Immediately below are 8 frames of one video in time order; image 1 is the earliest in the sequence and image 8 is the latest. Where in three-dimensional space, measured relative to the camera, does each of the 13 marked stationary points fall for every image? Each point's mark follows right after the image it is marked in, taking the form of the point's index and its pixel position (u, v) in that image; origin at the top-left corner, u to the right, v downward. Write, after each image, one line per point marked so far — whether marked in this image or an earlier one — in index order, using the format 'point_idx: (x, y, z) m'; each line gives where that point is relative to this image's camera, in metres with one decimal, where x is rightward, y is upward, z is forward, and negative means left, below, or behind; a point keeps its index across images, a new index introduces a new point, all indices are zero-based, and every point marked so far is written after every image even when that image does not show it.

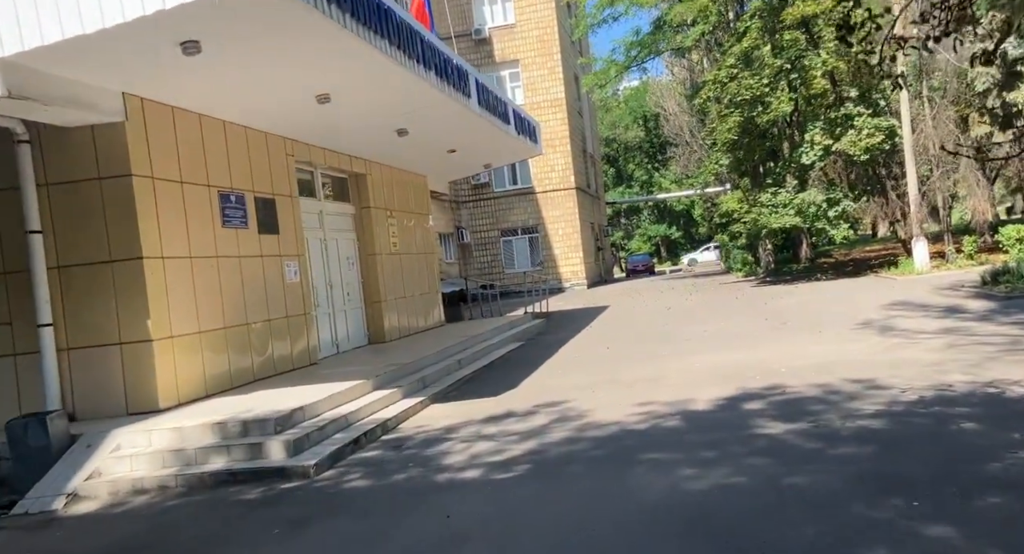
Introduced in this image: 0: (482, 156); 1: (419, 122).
0: (-0.6, +2.5, +16.7) m
1: (-1.4, +2.3, +12.3) m
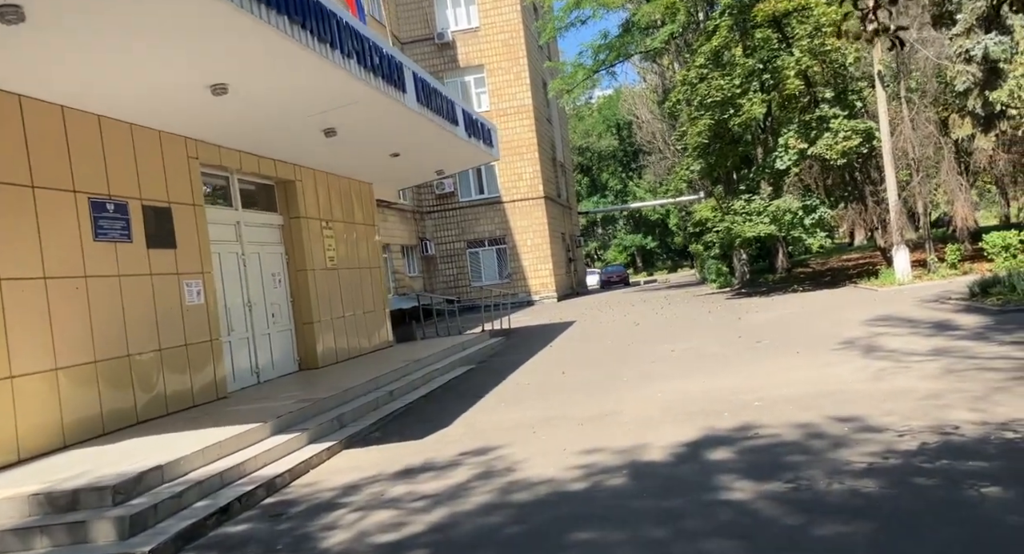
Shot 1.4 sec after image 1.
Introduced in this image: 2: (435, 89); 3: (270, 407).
0: (-1.5, +2.2, +15.3) m
1: (-2.2, +2.1, +11.0) m
2: (-1.0, +2.9, +12.3) m
3: (-2.5, -1.3, +8.5) m
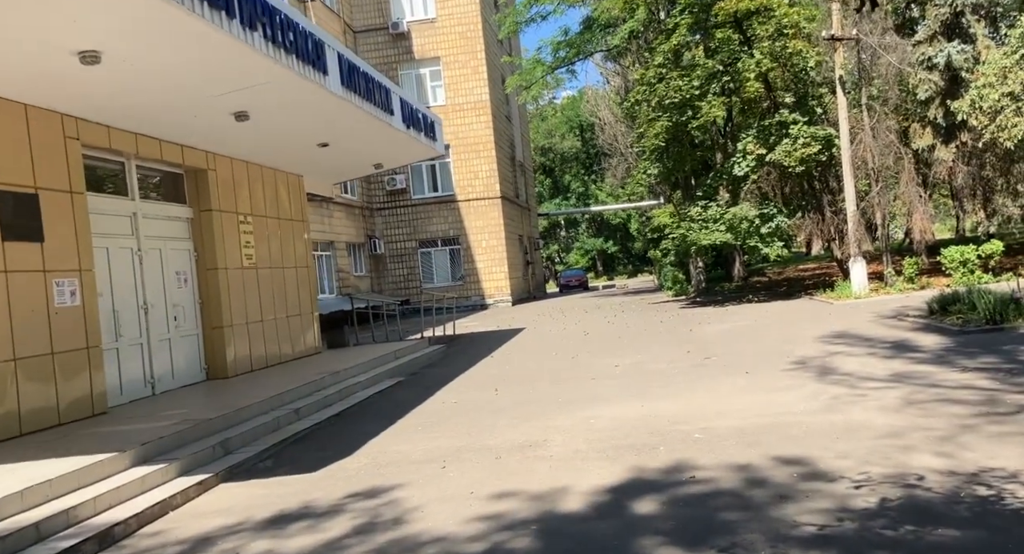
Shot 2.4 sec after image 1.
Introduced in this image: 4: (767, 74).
0: (-2.5, +2.2, +14.2) m
1: (-3.0, +2.1, +9.9) m
2: (-1.9, +2.8, +11.2) m
3: (-3.3, -1.3, +7.3) m
4: (+6.0, +4.8, +19.6) m
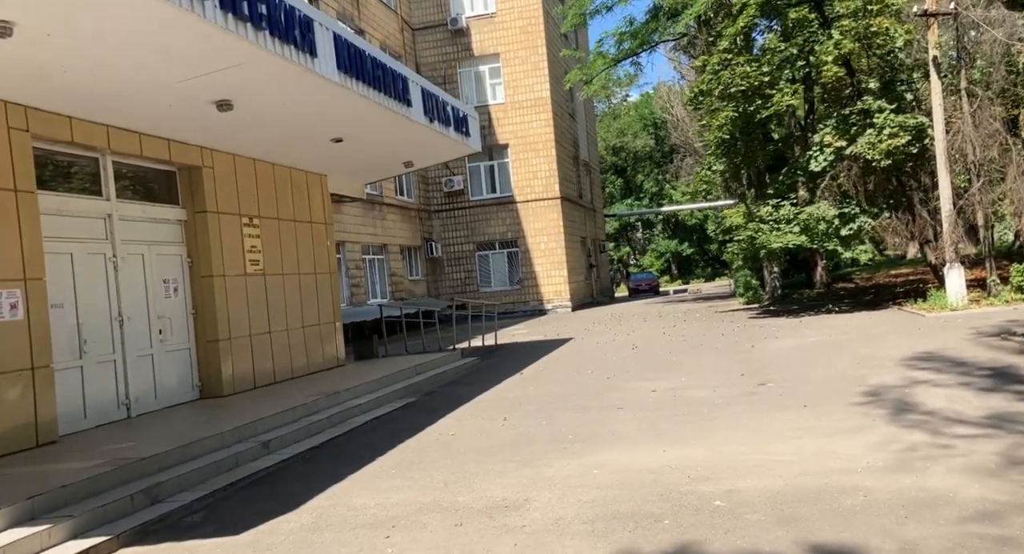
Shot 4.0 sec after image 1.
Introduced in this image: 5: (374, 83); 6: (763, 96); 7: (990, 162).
0: (-1.9, +2.1, +13.0) m
1: (-2.8, +2.0, +8.7) m
2: (-1.6, +2.7, +10.0) m
3: (-3.4, -1.4, +6.3) m
4: (+7.1, +4.7, +17.5) m
5: (-1.6, +2.4, +9.8) m
6: (+5.5, +4.0, +18.3) m
7: (+9.3, +2.3, +16.2) m
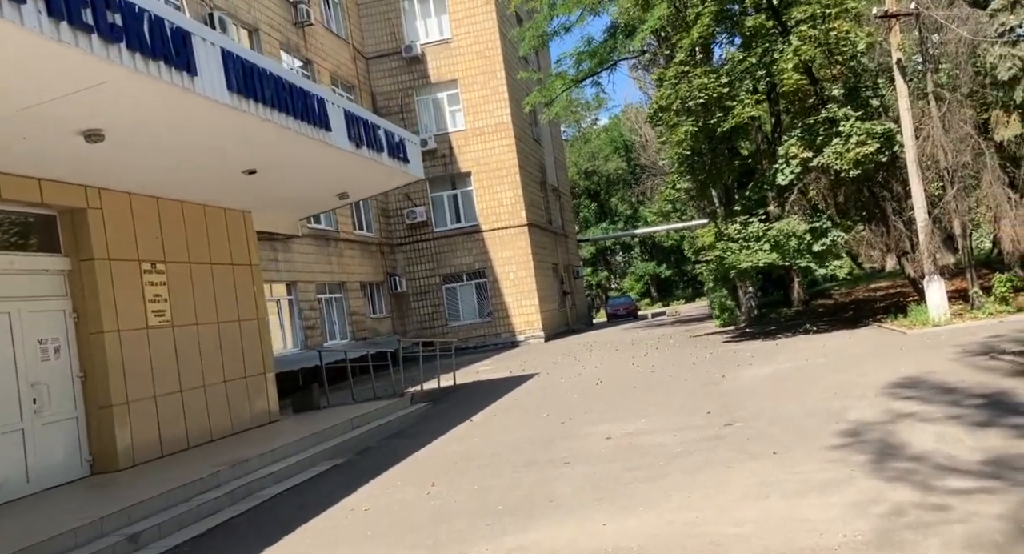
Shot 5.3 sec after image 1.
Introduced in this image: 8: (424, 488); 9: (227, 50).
0: (-2.8, +1.4, +11.9) m
1: (-3.7, +1.4, +7.6) m
2: (-2.5, +2.2, +8.9) m
3: (-4.0, -1.9, +5.0) m
4: (+6.0, +4.3, +16.6) m
5: (-2.5, +1.9, +8.7) m
6: (+4.5, +3.6, +17.4) m
7: (+8.3, +2.0, +15.3) m
8: (-0.8, -1.9, +7.4) m
9: (-2.8, +2.2, +8.3) m
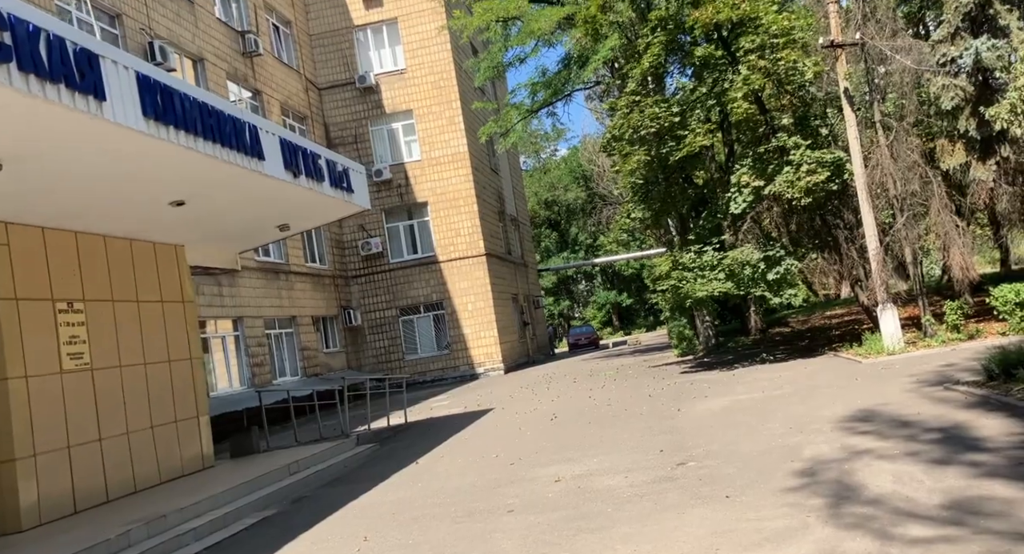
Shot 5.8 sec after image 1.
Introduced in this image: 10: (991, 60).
0: (-3.5, +0.9, +11.5) m
1: (-4.2, +1.1, +7.1) m
2: (-3.1, +1.8, +8.5) m
3: (-4.4, -2.2, +4.4) m
4: (+5.0, +3.7, +16.6) m
5: (-3.1, +1.5, +8.3) m
6: (+3.4, +2.9, +17.3) m
7: (+7.4, +1.5, +15.3) m
8: (-1.3, -2.2, +6.9) m
9: (-3.4, +1.9, +7.8) m
10: (+9.4, +4.3, +16.2) m
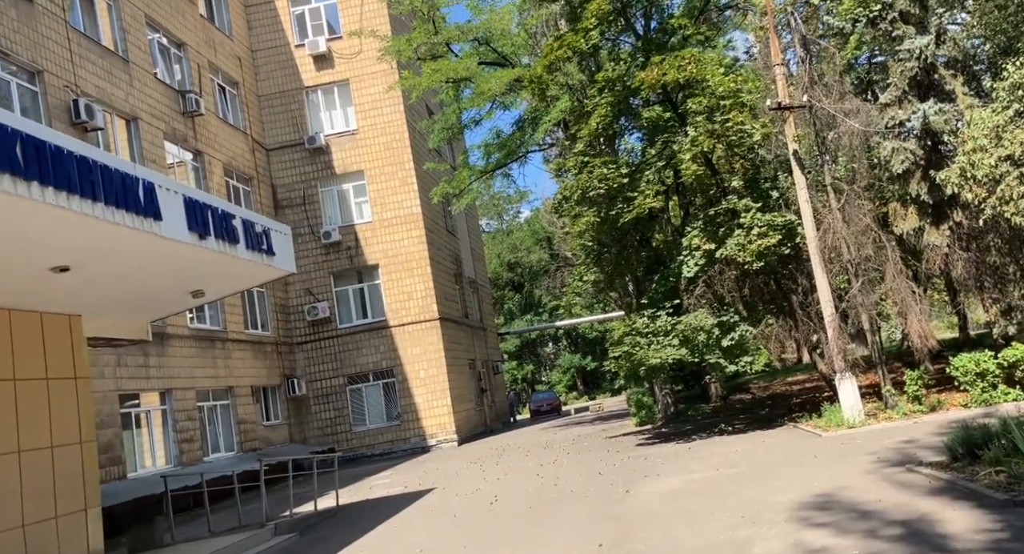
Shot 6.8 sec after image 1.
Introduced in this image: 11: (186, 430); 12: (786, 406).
0: (-4.4, 0.0, +10.5) m
1: (-4.9, +0.4, +6.1) m
2: (-3.9, +1.1, +7.6) m
3: (-5.0, -2.6, +3.2) m
4: (+3.9, +2.4, +16.2) m
5: (-3.8, +0.8, +7.4) m
6: (+2.3, +1.6, +16.8) m
7: (+6.4, +0.3, +14.9) m
8: (-2.0, -2.8, +5.8) m
9: (-4.2, +1.2, +6.9) m
10: (+8.3, +3.0, +16.0) m
11: (-7.6, -3.5, +19.2) m
12: (+6.5, -3.1, +19.8) m
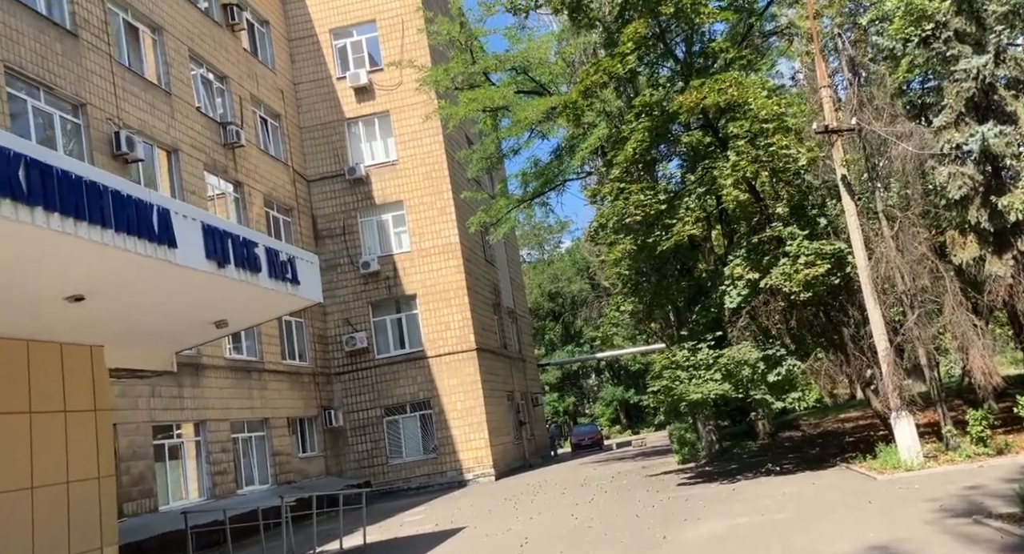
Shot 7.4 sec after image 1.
0: (-4.0, -0.4, +10.3) m
1: (-4.8, +0.2, +5.9) m
2: (-3.7, +0.8, +7.4) m
3: (-5.0, -2.7, +2.9) m
4: (+4.5, +1.8, +15.6) m
5: (-3.6, +0.5, +7.2) m
6: (+3.0, +0.9, +16.2) m
7: (+7.0, -0.2, +14.0) m
8: (-1.9, -3.0, +5.4) m
9: (-4.0, +0.9, +6.7) m
10: (+9.0, +2.4, +15.2) m
11: (-6.7, -4.2, +19.0) m
12: (+7.3, -3.9, +18.9) m
